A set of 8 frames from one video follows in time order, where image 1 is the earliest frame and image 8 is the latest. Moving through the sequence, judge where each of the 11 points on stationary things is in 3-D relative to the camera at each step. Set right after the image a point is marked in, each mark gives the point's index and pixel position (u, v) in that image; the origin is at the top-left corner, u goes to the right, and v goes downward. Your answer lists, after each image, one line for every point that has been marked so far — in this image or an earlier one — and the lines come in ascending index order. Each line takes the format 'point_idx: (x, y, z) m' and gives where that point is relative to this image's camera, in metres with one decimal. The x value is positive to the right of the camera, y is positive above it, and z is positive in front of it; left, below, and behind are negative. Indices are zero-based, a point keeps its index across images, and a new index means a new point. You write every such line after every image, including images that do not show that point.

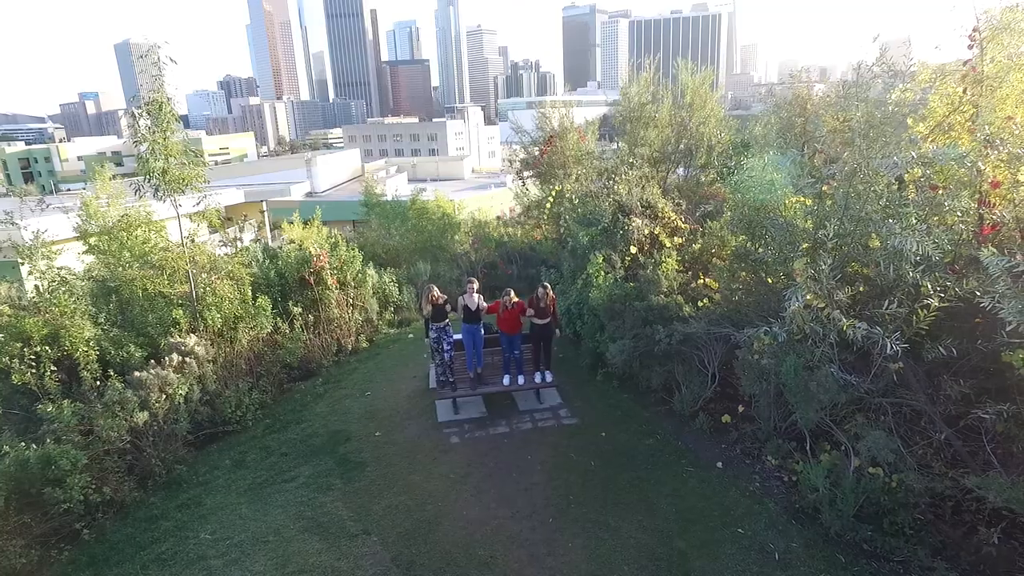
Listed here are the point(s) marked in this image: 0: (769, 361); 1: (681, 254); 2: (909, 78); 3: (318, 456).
0: (+1.7, -0.5, +3.8) m
1: (+1.6, +0.3, +5.2) m
2: (+4.3, +2.2, +5.9) m
3: (-1.6, -1.5, +4.6) m
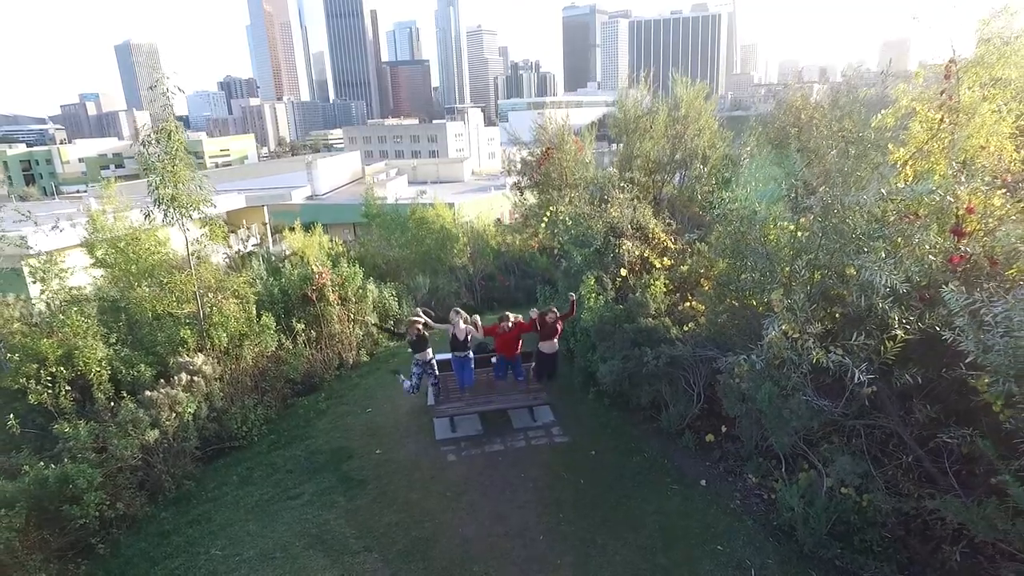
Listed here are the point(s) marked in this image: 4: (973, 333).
0: (+1.7, -0.7, +4.0) m
1: (+1.6, +0.1, +5.5) m
2: (+4.2, +2.0, +6.1) m
3: (-1.7, -1.7, +4.9) m
4: (+2.7, -0.3, +3.1) m
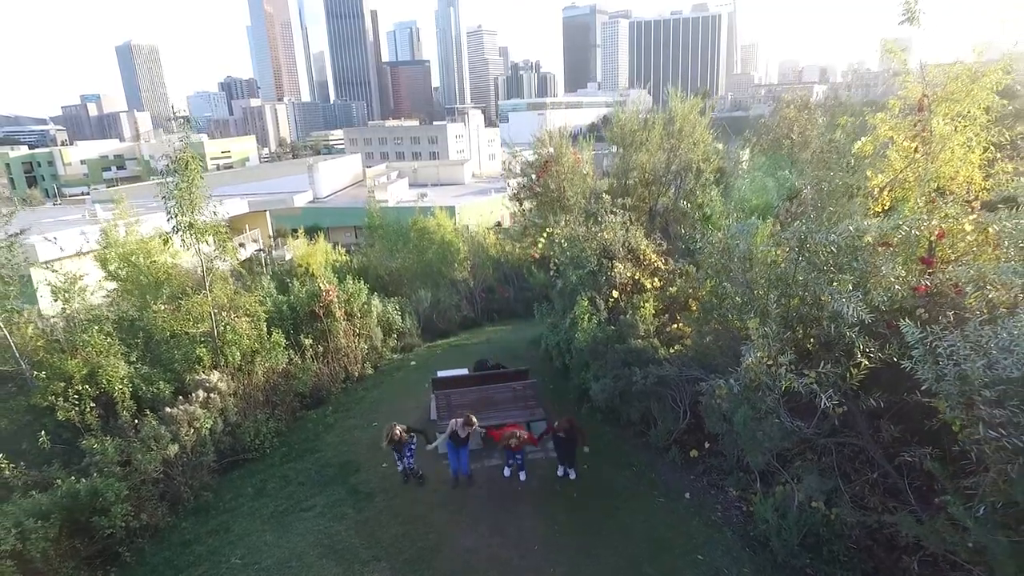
0: (+1.7, -0.9, +4.3) m
1: (+1.6, -0.1, +5.8) m
2: (+4.2, +1.8, +6.4) m
3: (-1.7, -1.9, +5.2) m
4: (+2.6, -0.5, +3.5) m
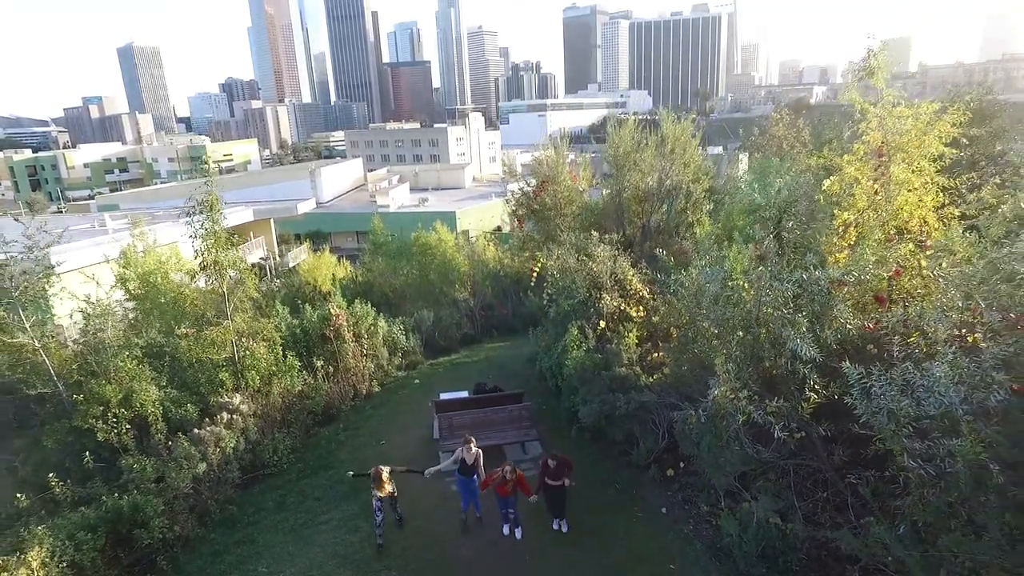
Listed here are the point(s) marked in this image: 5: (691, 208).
0: (+1.6, -1.3, +4.8) m
1: (+1.5, -0.4, +6.3) m
2: (+4.2, +1.4, +7.0) m
3: (-1.7, -2.2, +5.7) m
4: (+2.6, -0.8, +4.0) m
5: (+4.1, +1.8, +12.4) m
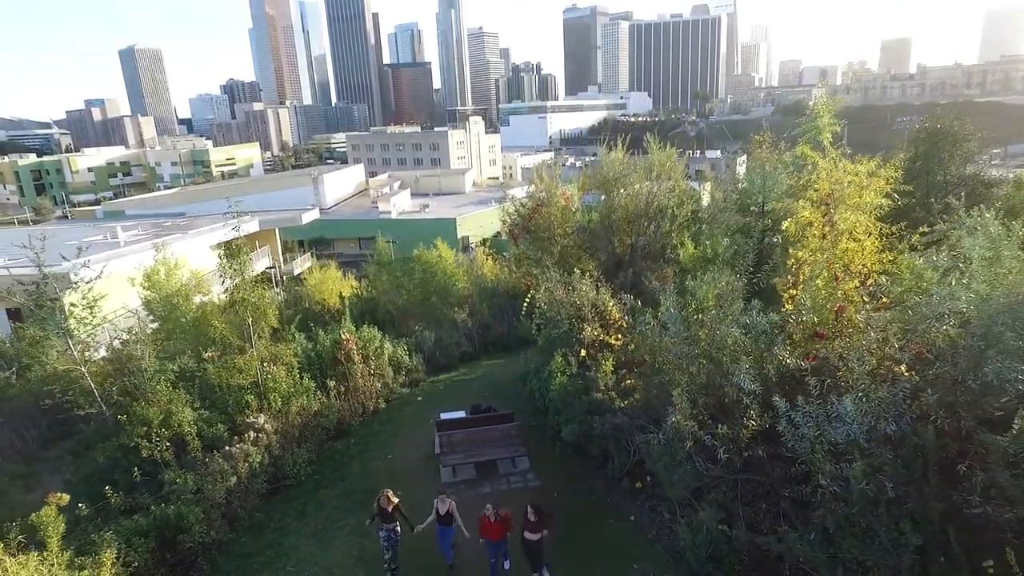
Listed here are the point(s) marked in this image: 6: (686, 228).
0: (+1.5, -1.7, +5.7) m
1: (+1.4, -0.9, +7.1) m
2: (+4.1, +1.0, +7.8) m
3: (-1.8, -2.7, +6.6) m
4: (+2.5, -1.3, +4.8) m
5: (+4.0, +1.4, +13.2) m
6: (+4.2, +1.5, +13.3) m
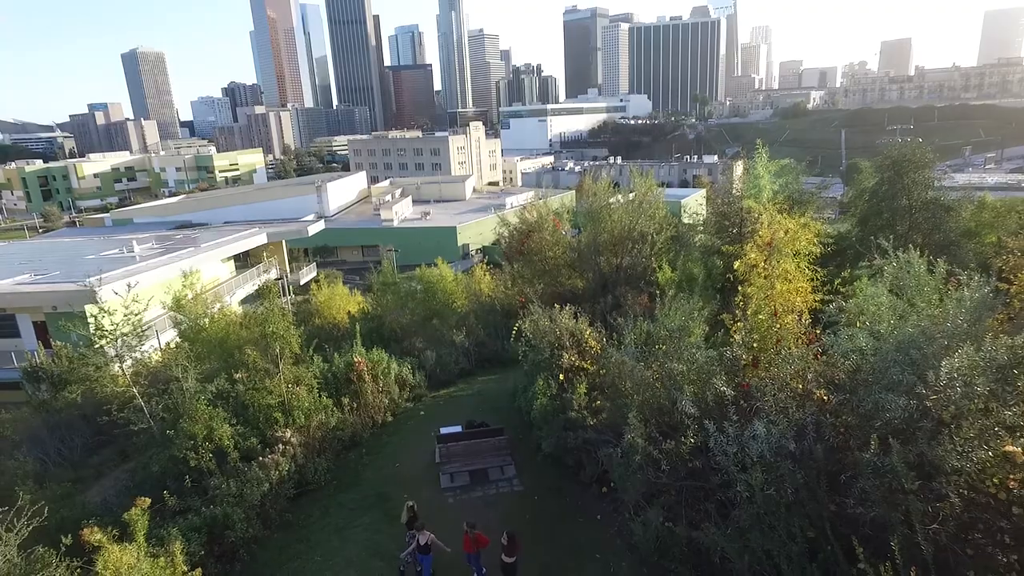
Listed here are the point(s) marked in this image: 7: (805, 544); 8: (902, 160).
0: (+1.3, -2.2, +6.9) m
1: (+1.2, -1.4, +8.4) m
2: (+3.9, +0.5, +9.0) m
3: (-2.0, -3.2, +7.8) m
4: (+2.3, -1.8, +6.1) m
5: (+3.8, +0.9, +14.4) m
6: (+4.1, +1.0, +14.6) m
7: (+2.9, -2.6, +5.4) m
8: (+11.4, +3.8, +15.7) m
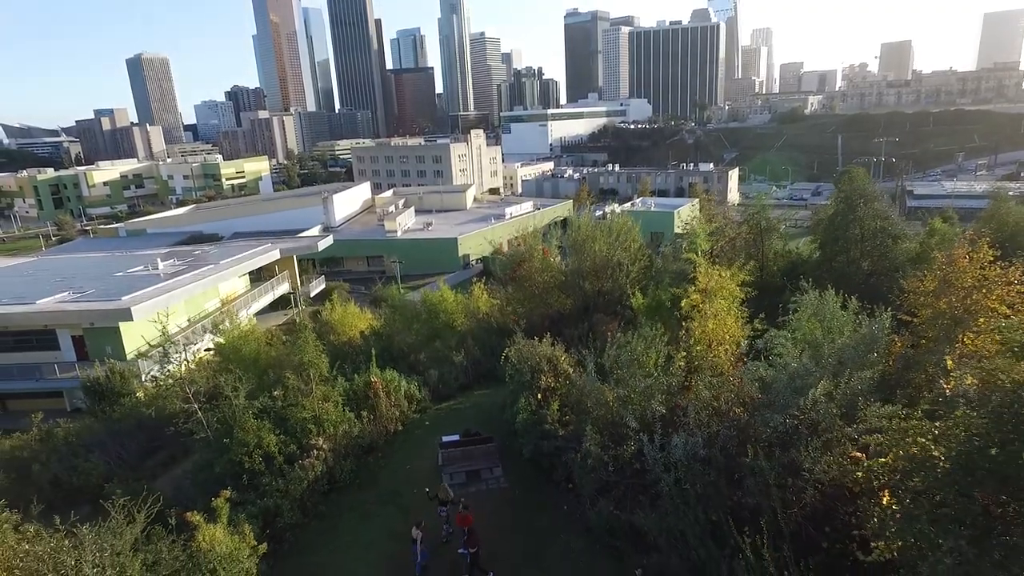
0: (+1.1, -2.9, +8.9) m
1: (+1.0, -2.1, +10.4) m
2: (+3.7, -0.2, +11.1) m
3: (-2.2, -3.9, +9.9) m
4: (+2.1, -2.4, +8.1) m
5: (+3.6, +0.2, +16.5) m
6: (+3.9, +0.3, +16.6) m
7: (+2.7, -3.2, +7.5) m
8: (+11.2, +3.1, +17.8) m
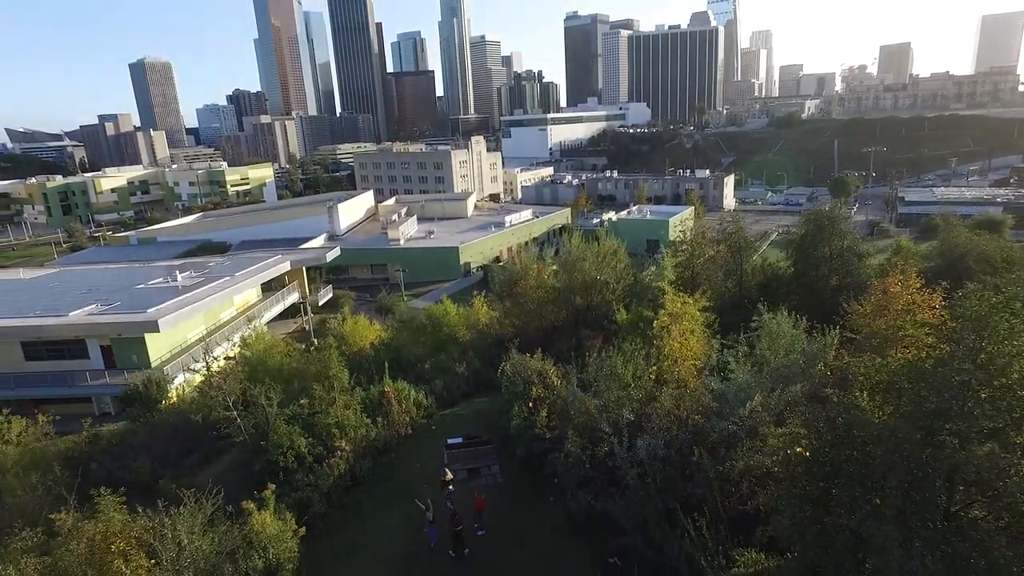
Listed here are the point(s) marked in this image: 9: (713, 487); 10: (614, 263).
0: (+1.0, -3.4, +10.7) m
1: (+0.9, -2.6, +12.2) m
2: (+3.5, -0.7, +12.8) m
3: (-2.3, -4.4, +11.6) m
4: (+2.0, -3.0, +9.8) m
5: (+3.5, -0.4, +18.2) m
6: (+3.8, -0.3, +18.3) m
7: (+2.6, -3.8, +9.2) m
8: (+11.1, +2.6, +19.5) m
9: (+3.3, -3.2, +8.9) m
10: (+3.5, +0.8, +18.8) m
